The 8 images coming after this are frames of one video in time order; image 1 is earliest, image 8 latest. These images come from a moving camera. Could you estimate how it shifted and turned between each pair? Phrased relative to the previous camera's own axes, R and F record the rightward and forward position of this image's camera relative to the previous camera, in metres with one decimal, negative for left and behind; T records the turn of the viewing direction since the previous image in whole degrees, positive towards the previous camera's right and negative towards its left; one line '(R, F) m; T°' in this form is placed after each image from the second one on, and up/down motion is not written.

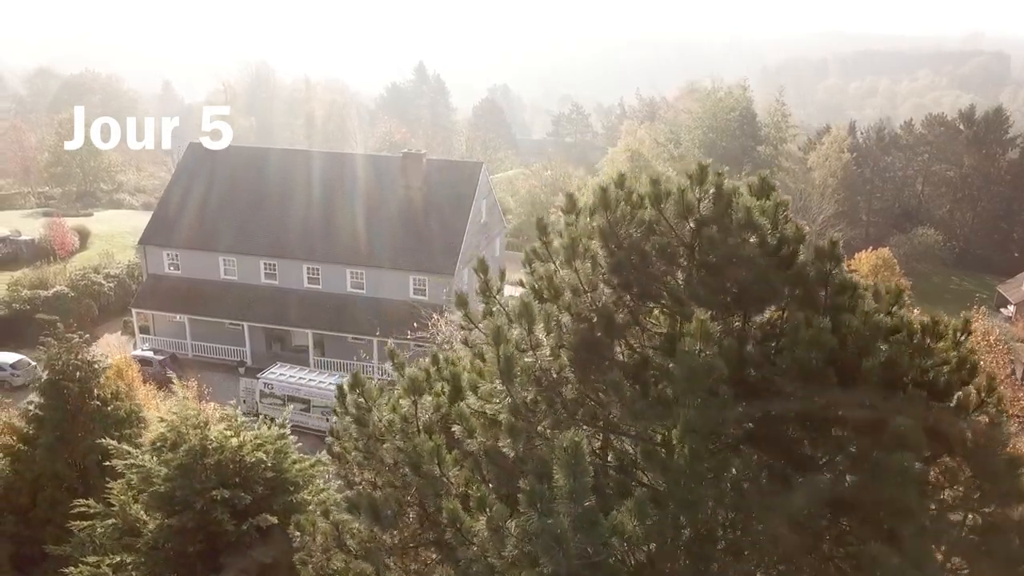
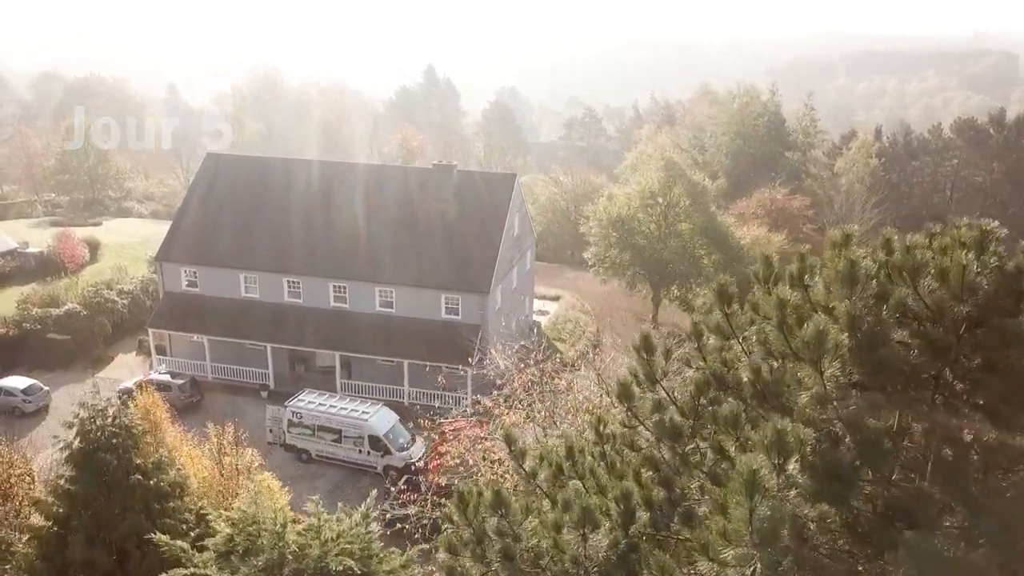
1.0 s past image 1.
(-1.3, +1.6) m; 0°
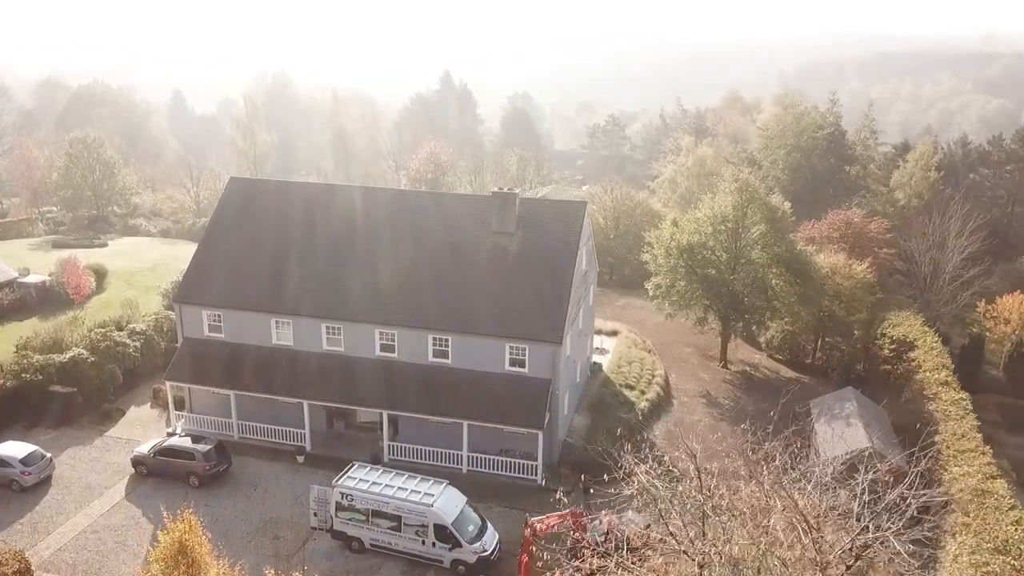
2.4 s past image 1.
(-2.3, +4.0) m; 0°
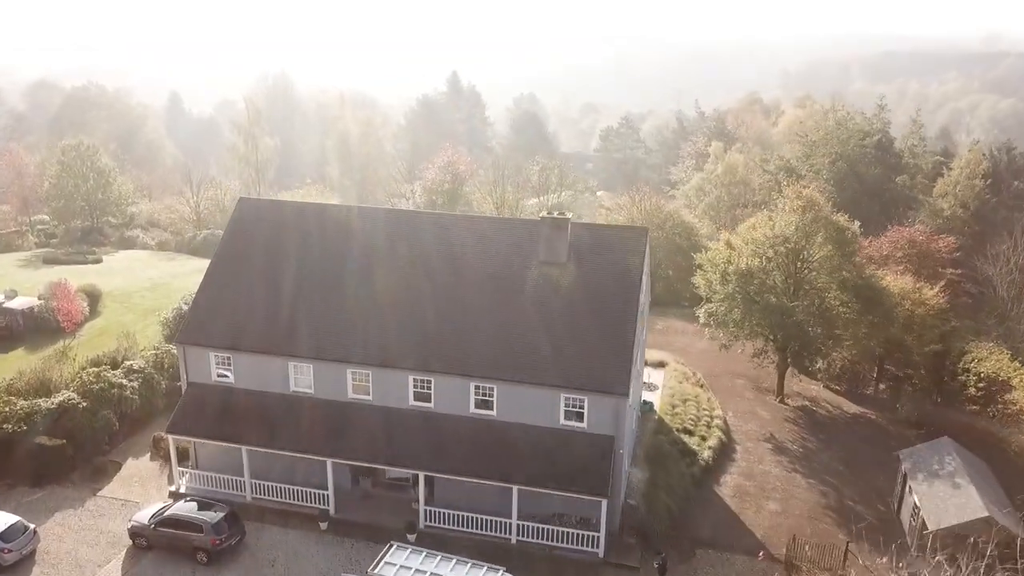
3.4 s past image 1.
(-1.6, +3.4) m; 0°
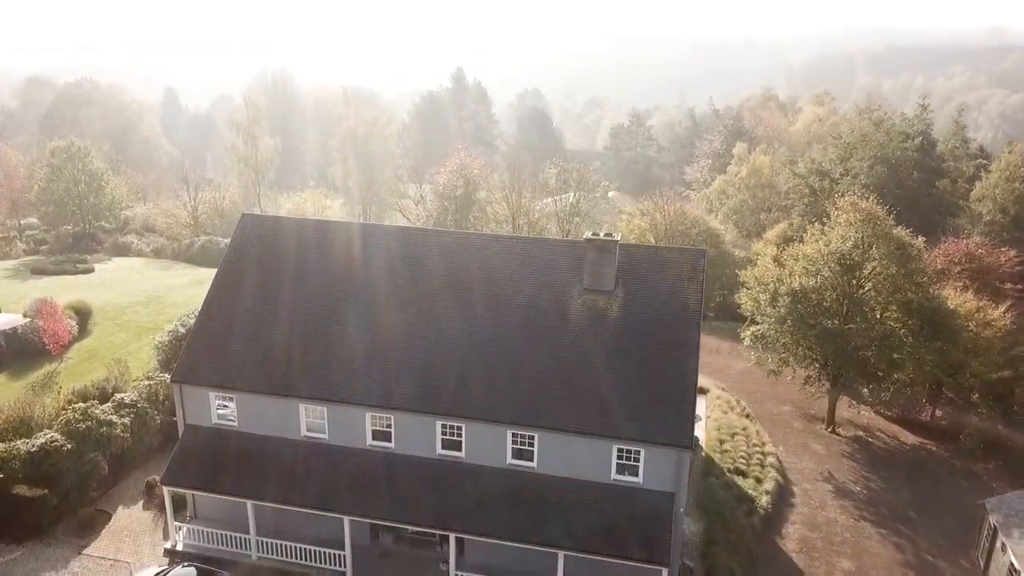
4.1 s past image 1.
(-1.1, +2.8) m; 0°
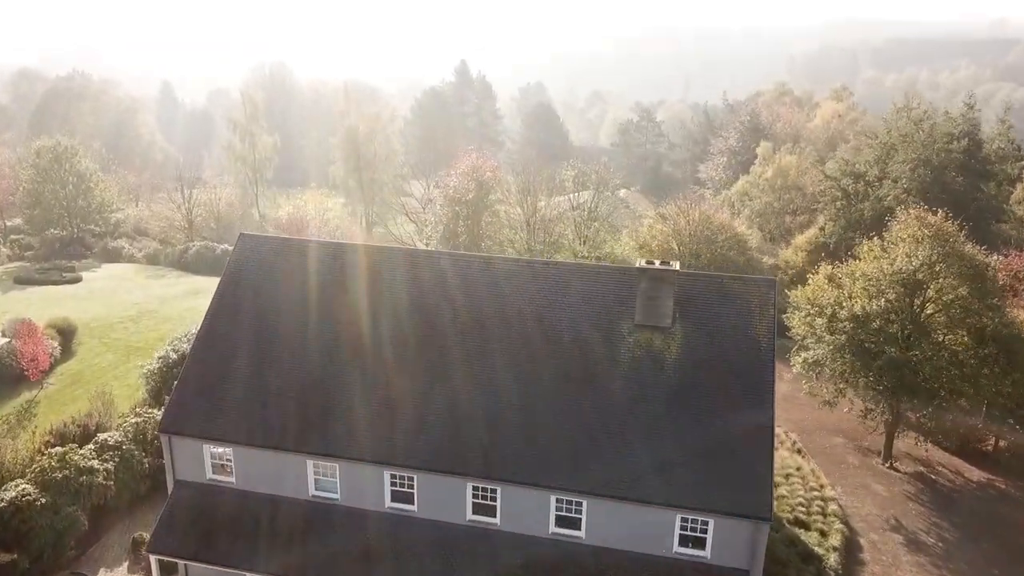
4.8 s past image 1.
(-1.0, +2.9) m; 0°
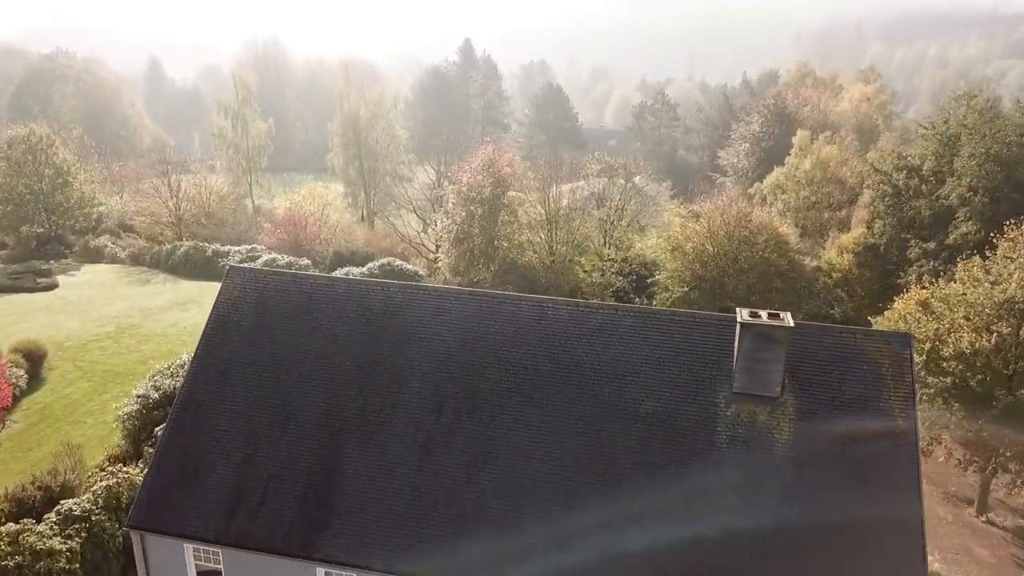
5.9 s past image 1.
(-1.2, +4.0) m; 0°
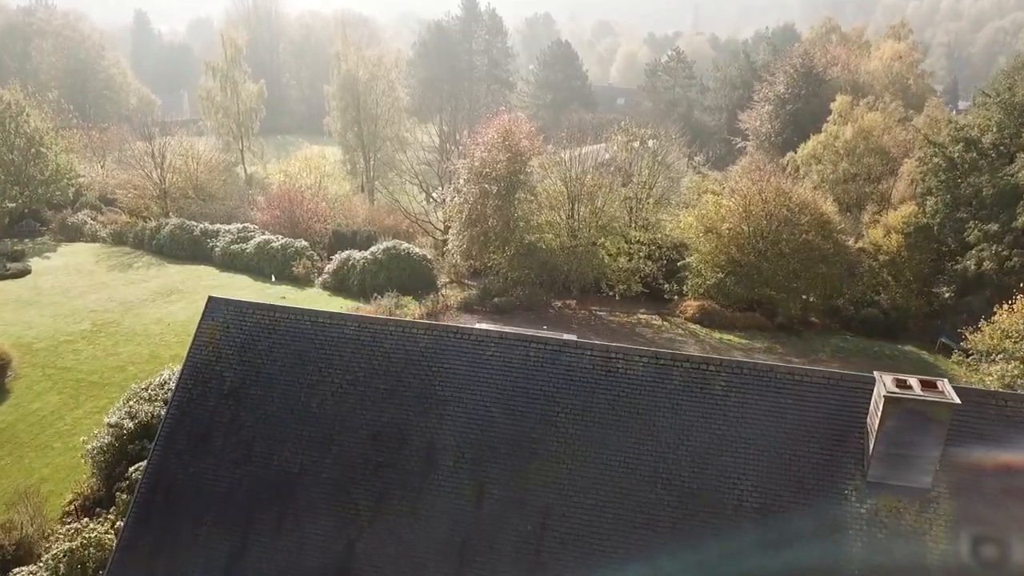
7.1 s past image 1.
(-0.9, +3.6) m; 0°
